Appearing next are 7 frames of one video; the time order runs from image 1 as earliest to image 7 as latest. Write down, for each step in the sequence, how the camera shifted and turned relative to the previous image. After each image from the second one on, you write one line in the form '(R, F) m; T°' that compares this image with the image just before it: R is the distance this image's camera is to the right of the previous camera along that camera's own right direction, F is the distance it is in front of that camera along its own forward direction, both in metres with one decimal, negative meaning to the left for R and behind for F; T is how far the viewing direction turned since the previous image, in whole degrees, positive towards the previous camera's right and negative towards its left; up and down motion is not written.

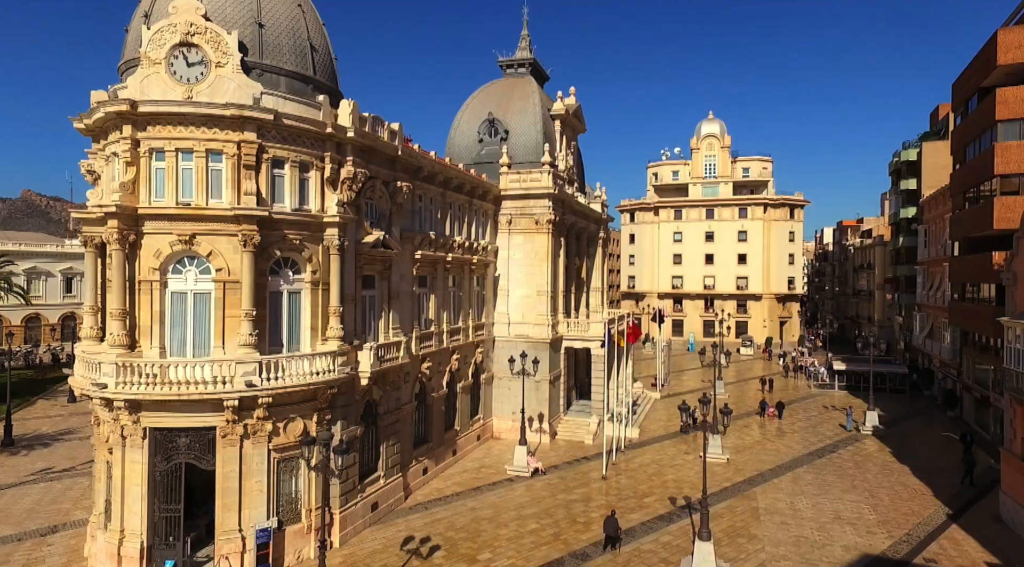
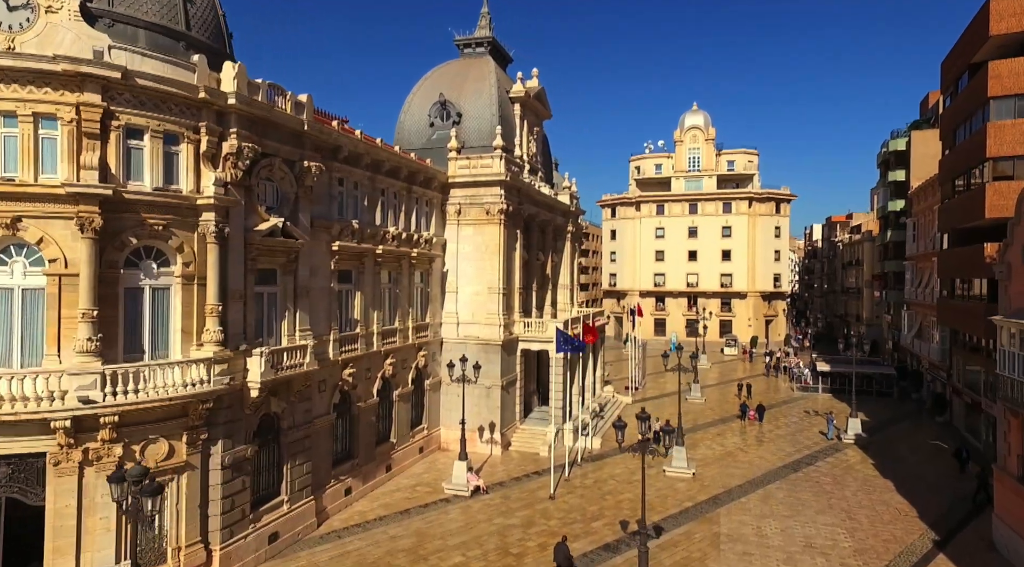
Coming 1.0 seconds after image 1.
(+2.2, +3.3) m; +1°
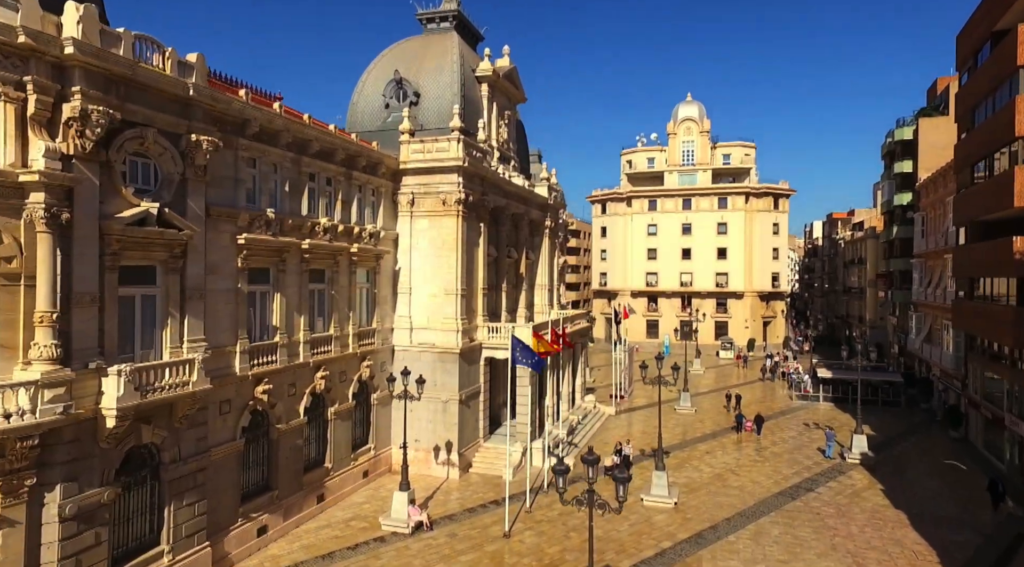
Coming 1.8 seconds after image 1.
(+1.7, +4.1) m; 0°
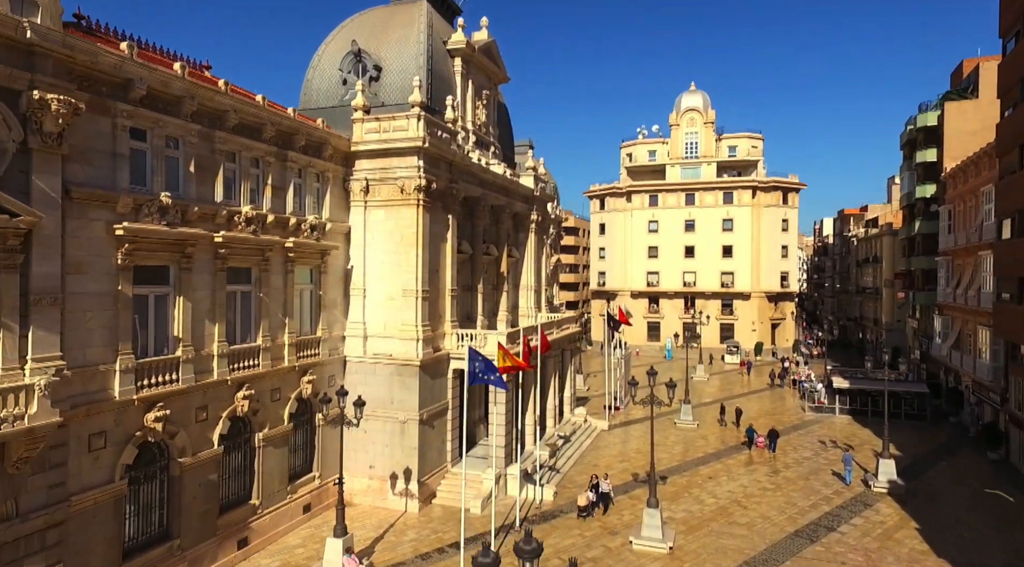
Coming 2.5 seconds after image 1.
(+1.3, +4.4) m; 0°
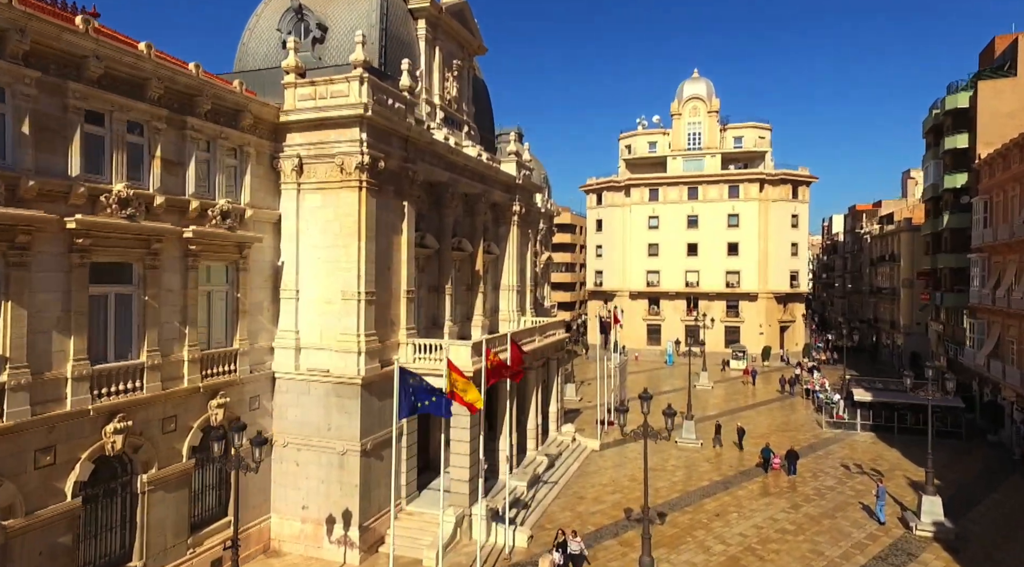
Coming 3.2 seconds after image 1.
(+1.2, +4.9) m; 0°
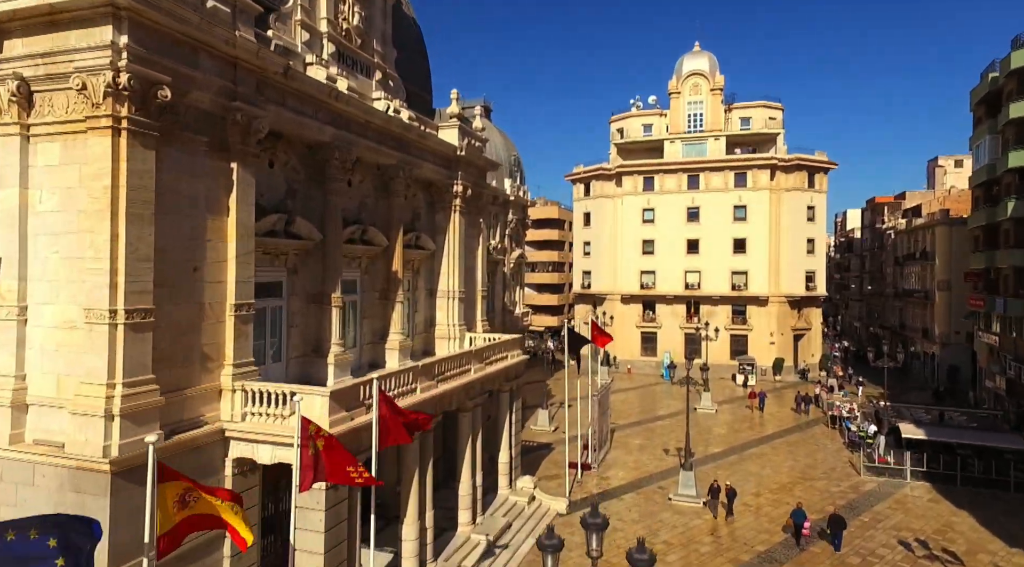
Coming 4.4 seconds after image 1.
(+2.4, +9.2) m; 0°
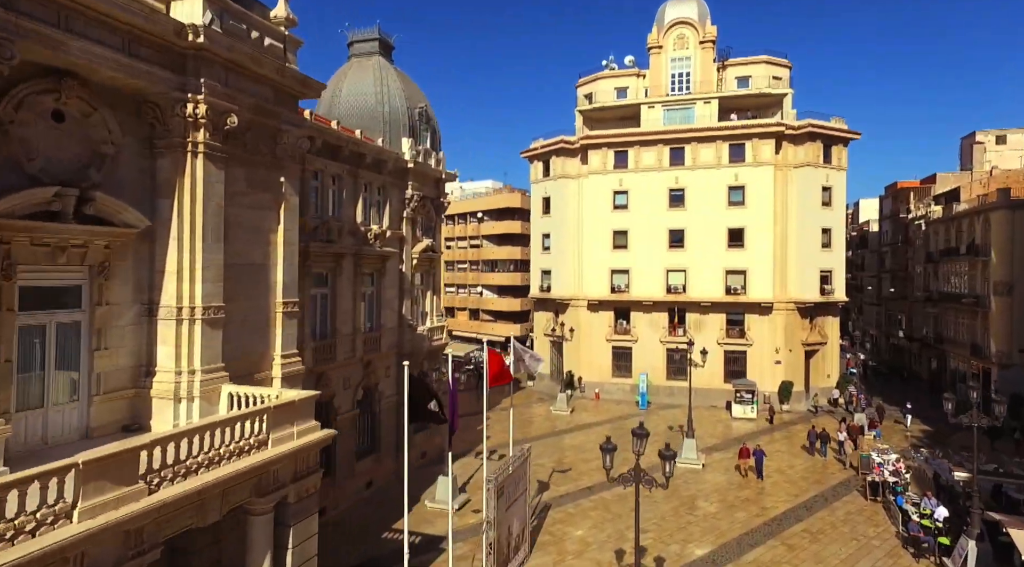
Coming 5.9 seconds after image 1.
(+4.4, +13.6) m; 0°
